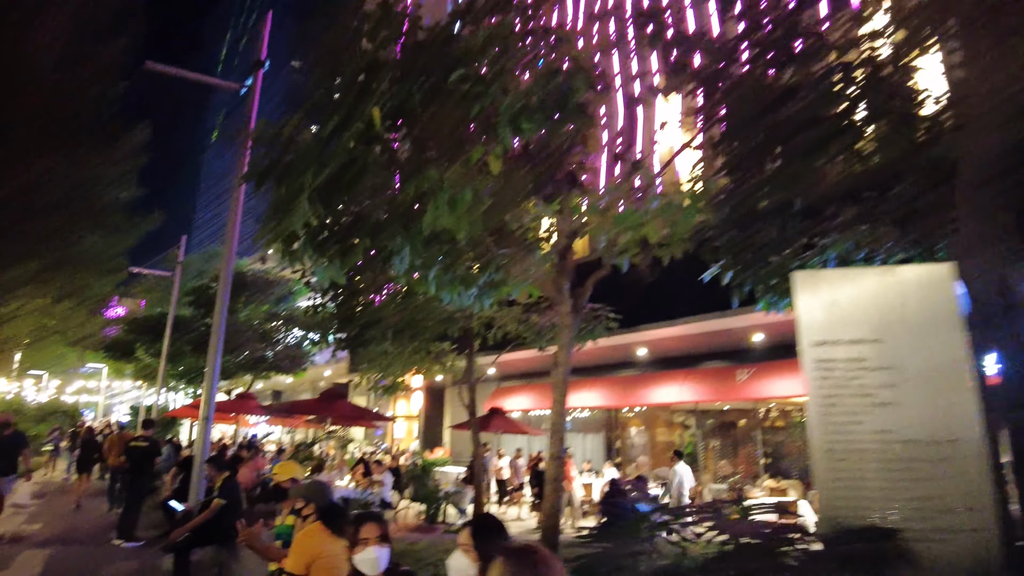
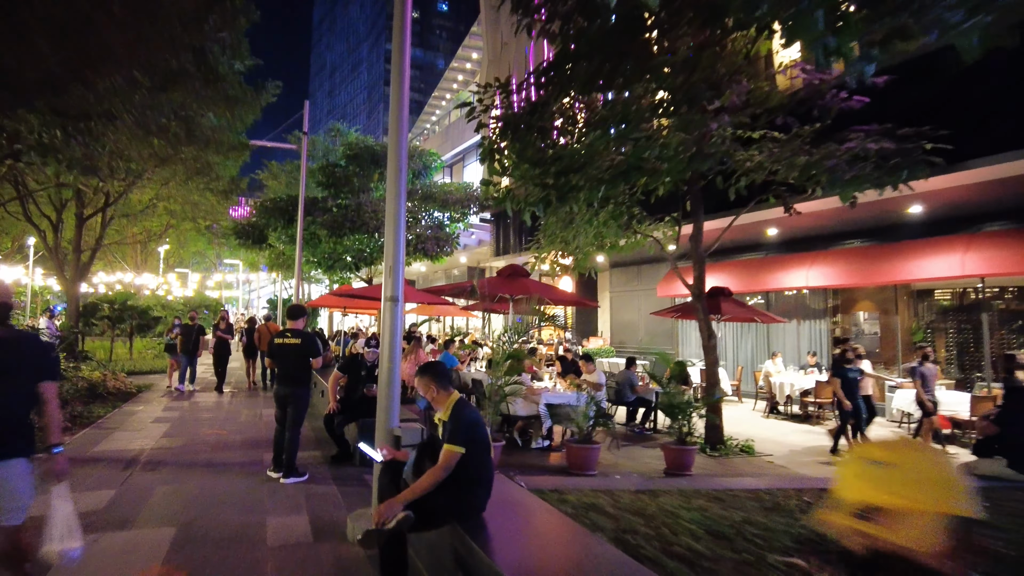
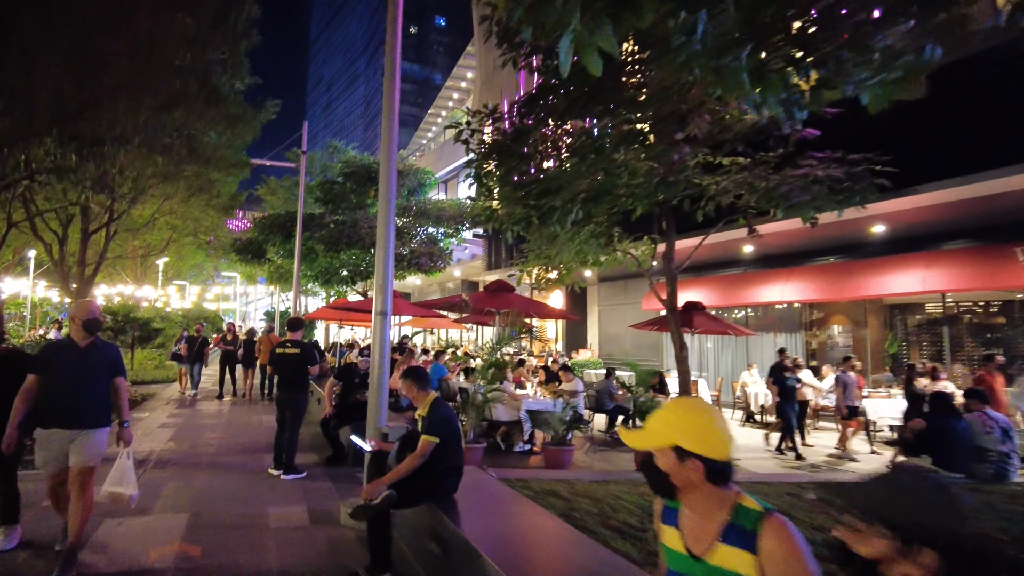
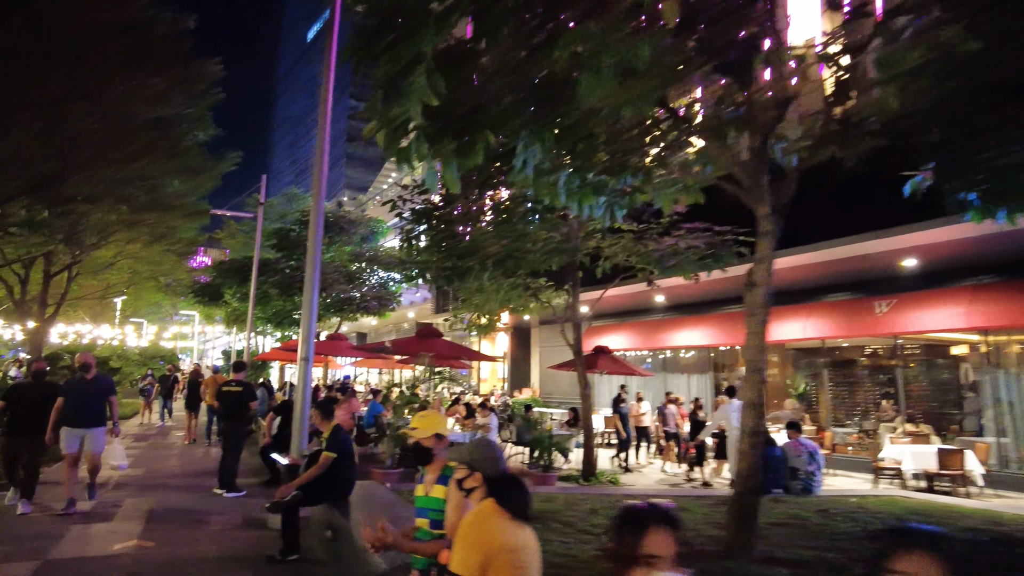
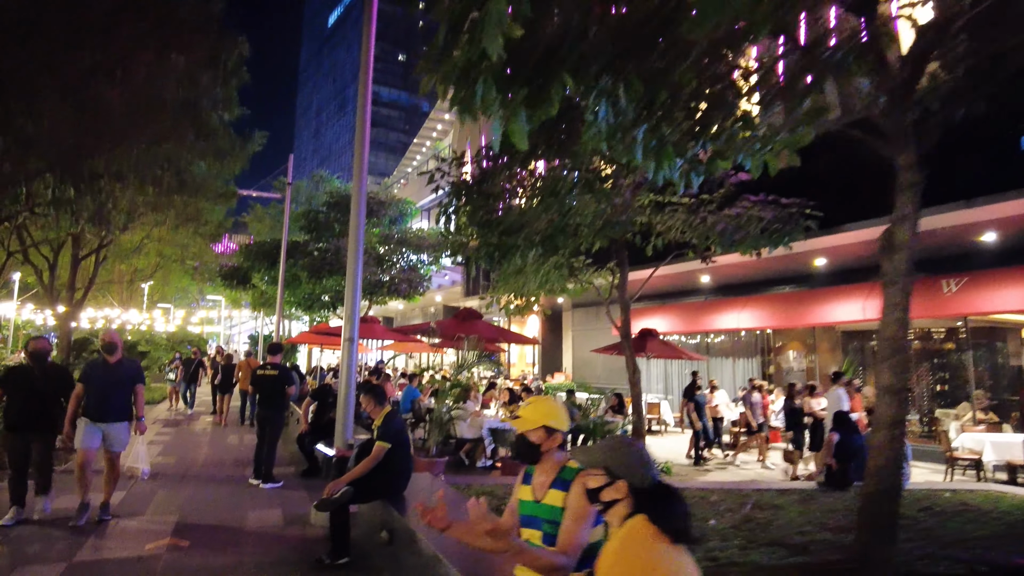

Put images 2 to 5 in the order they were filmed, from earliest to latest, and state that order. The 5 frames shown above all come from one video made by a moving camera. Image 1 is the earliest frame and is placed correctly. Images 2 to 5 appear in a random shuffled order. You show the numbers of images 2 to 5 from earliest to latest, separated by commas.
4, 5, 3, 2
